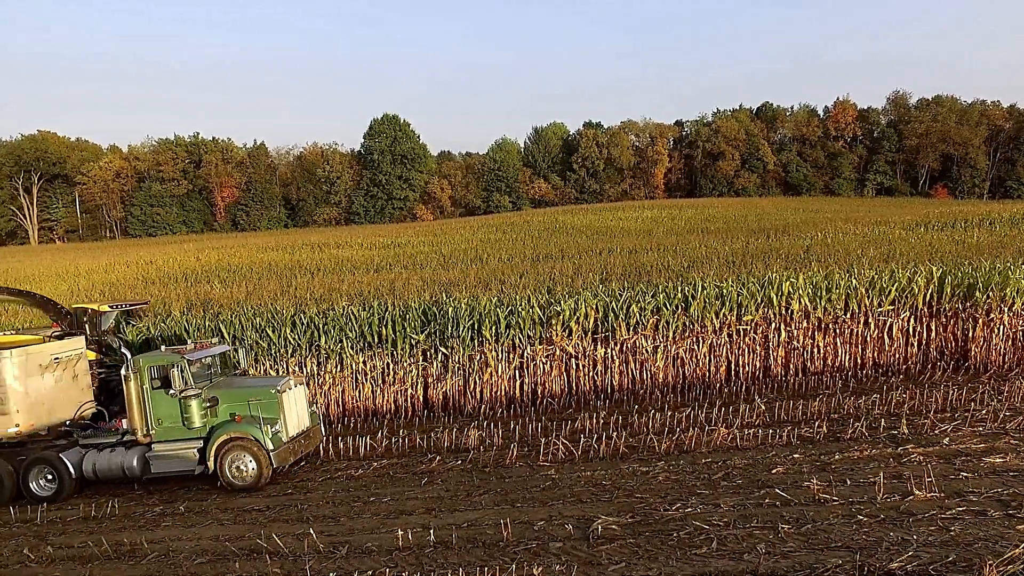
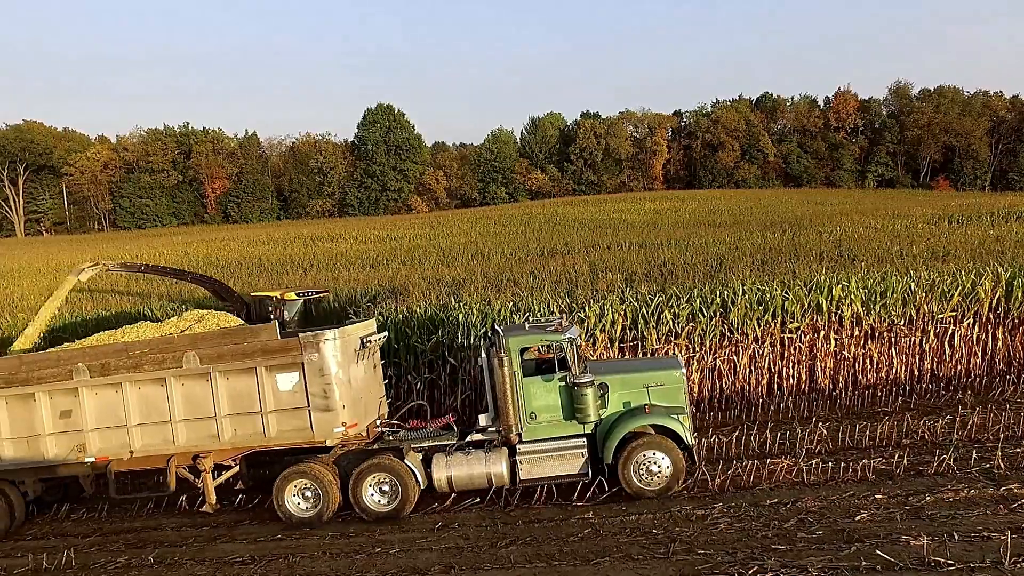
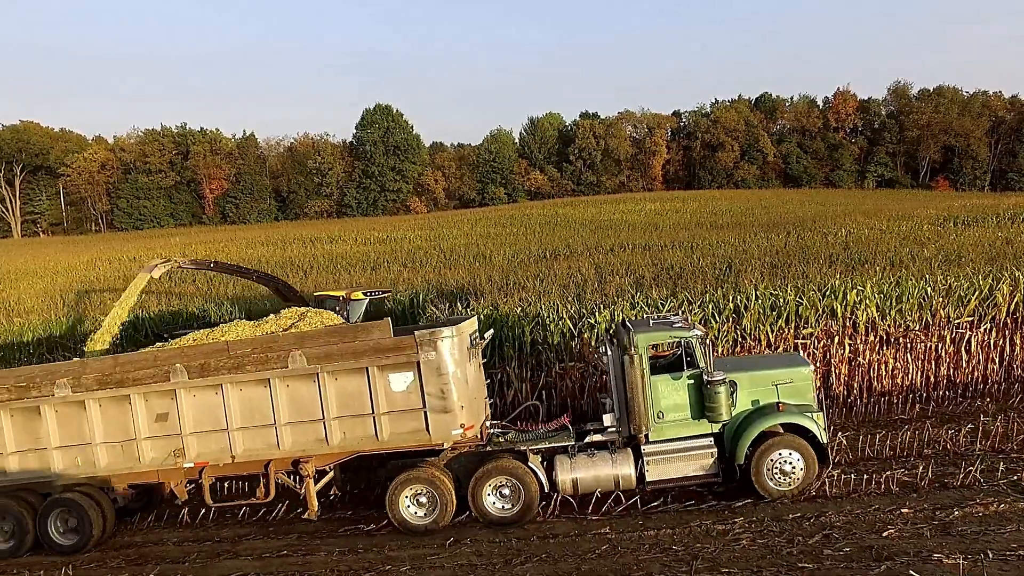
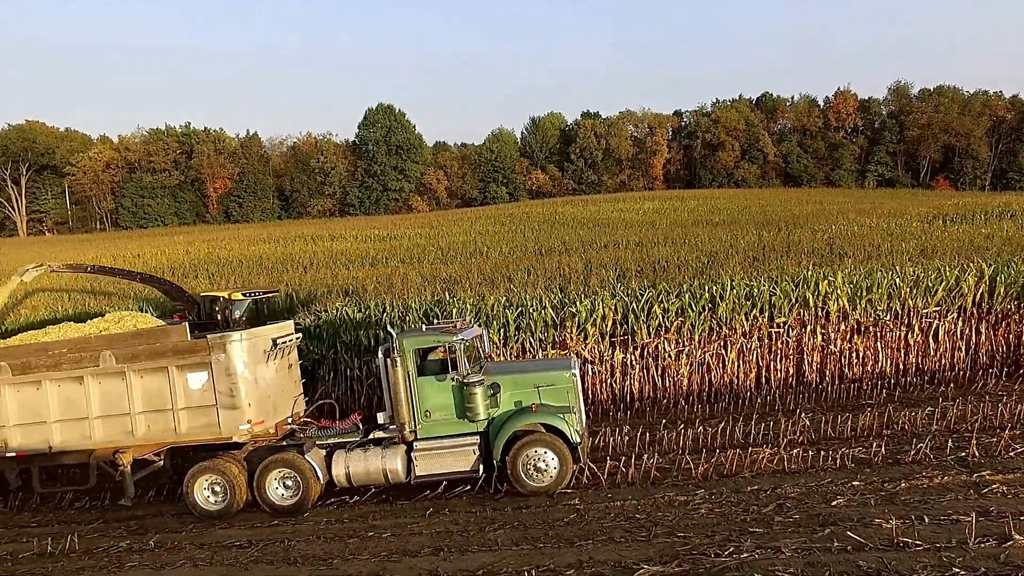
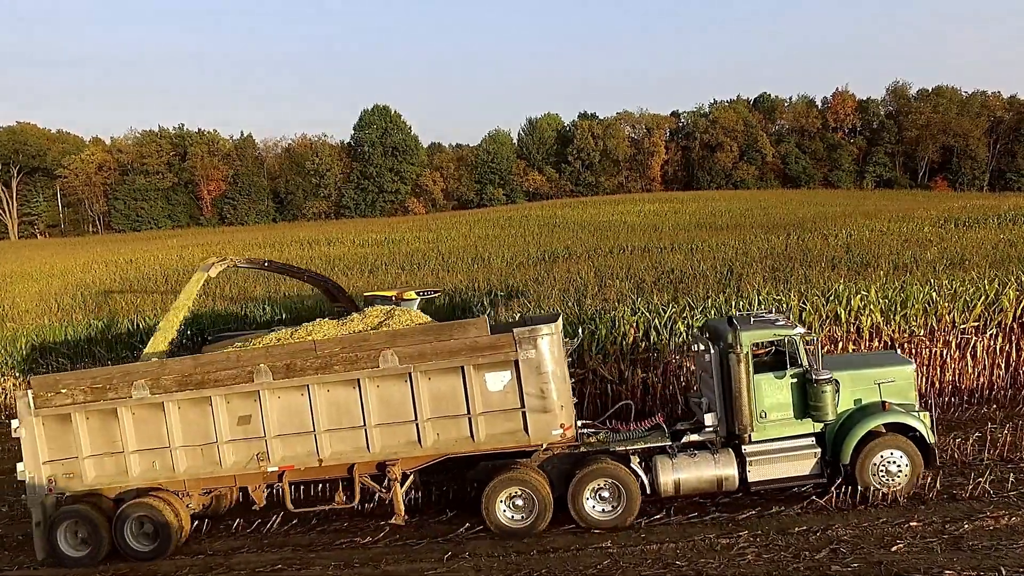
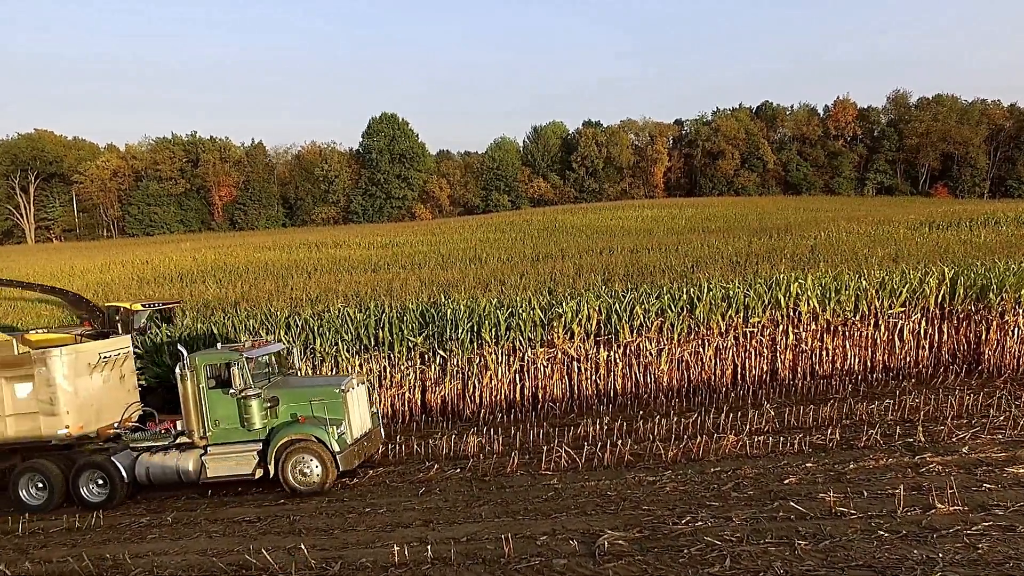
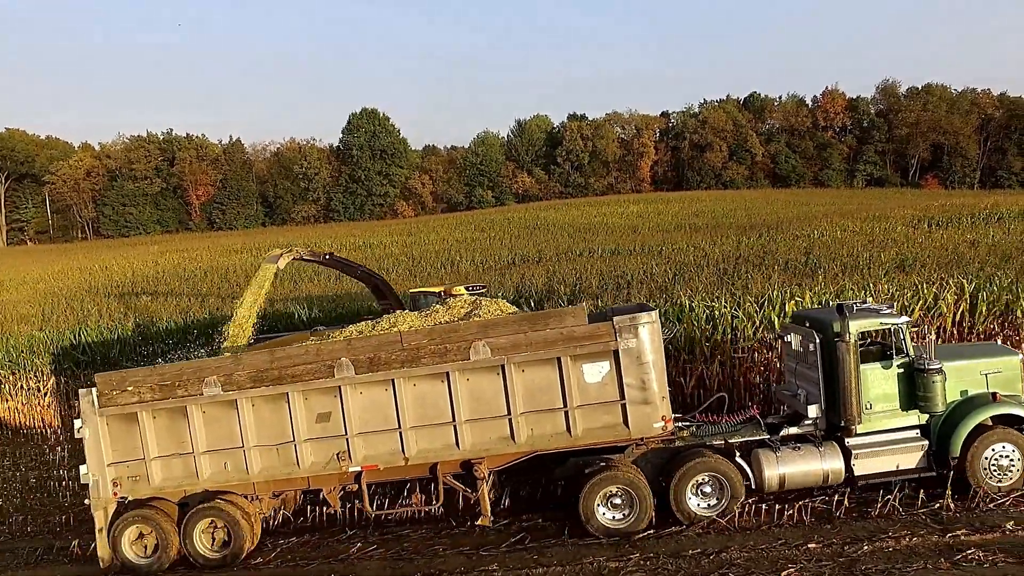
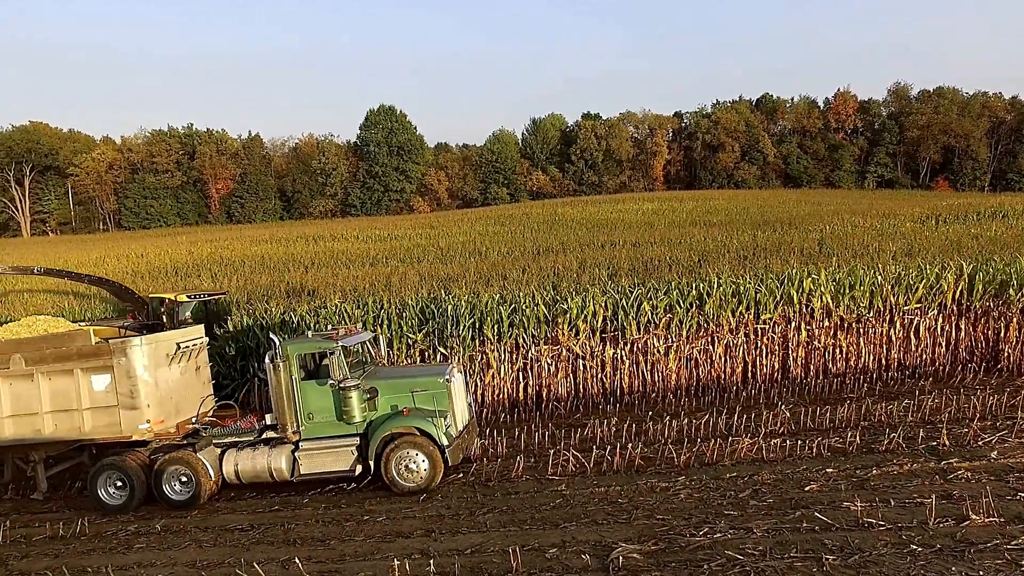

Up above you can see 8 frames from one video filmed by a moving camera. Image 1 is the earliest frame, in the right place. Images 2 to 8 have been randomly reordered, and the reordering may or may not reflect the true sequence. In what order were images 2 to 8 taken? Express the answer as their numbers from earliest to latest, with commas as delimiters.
6, 8, 4, 2, 3, 5, 7
